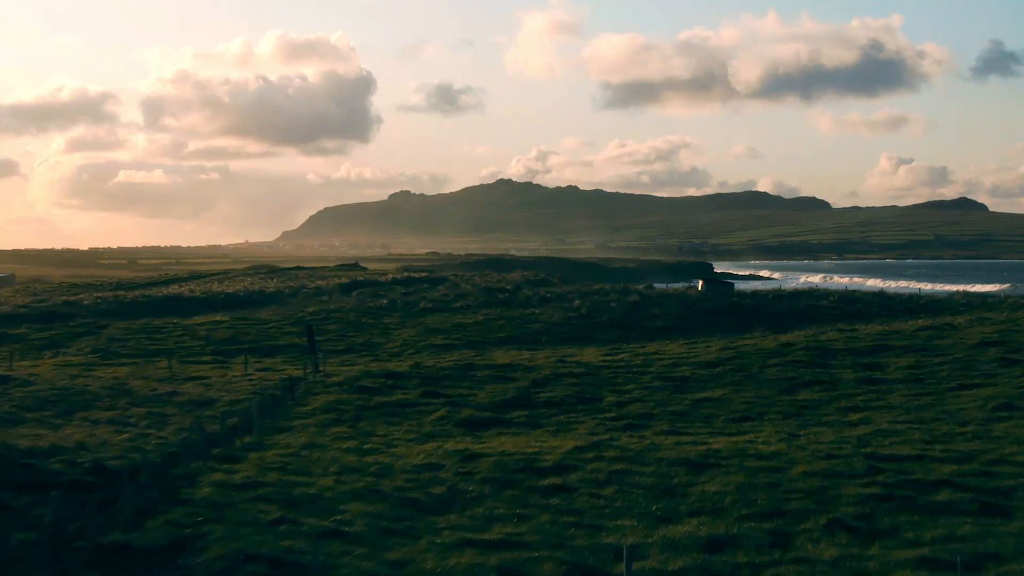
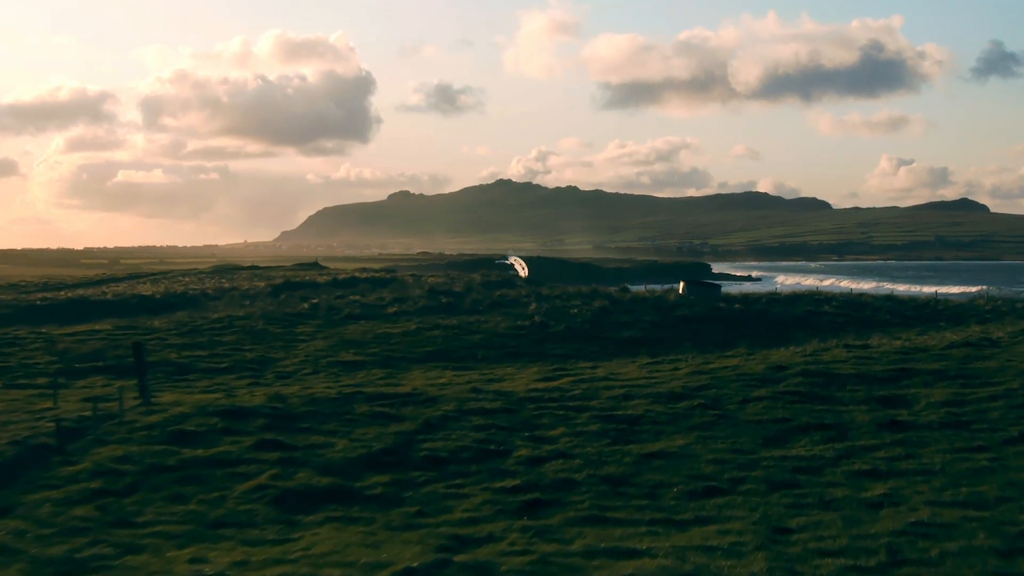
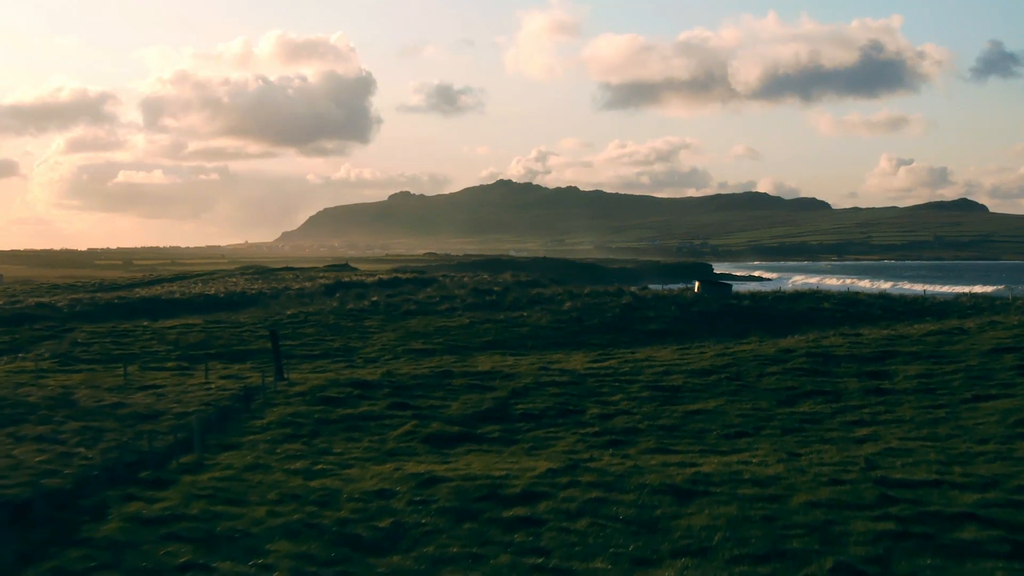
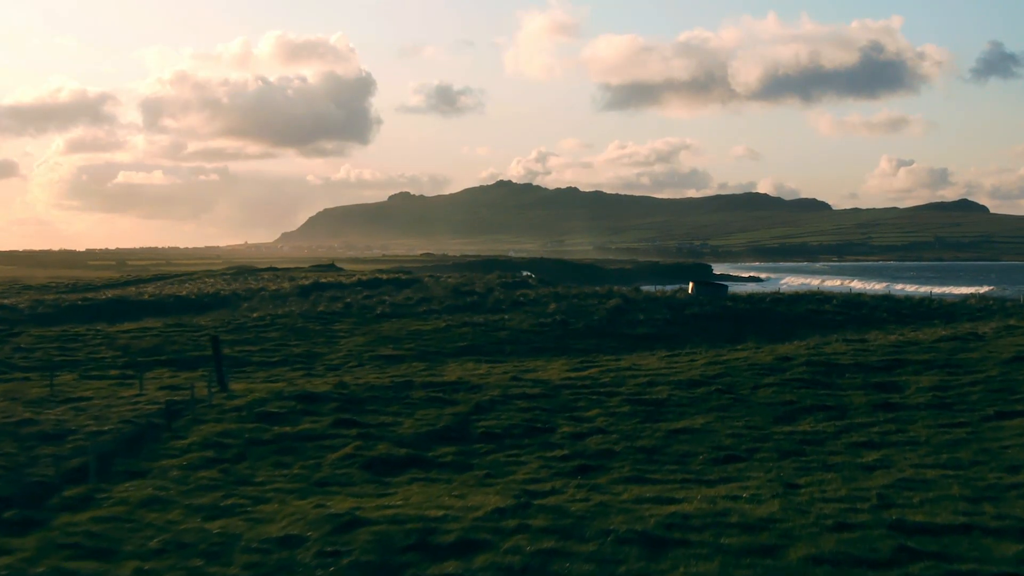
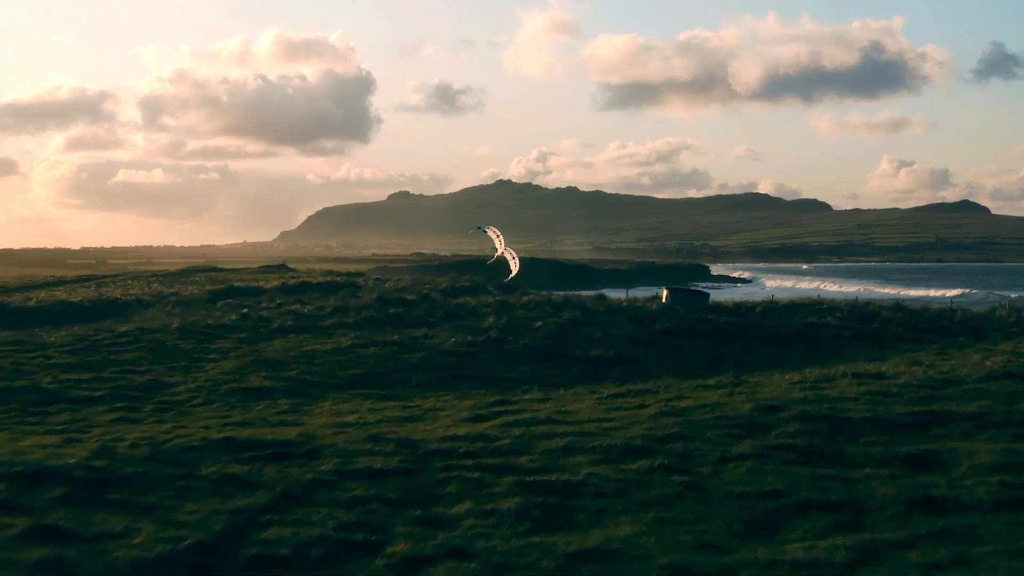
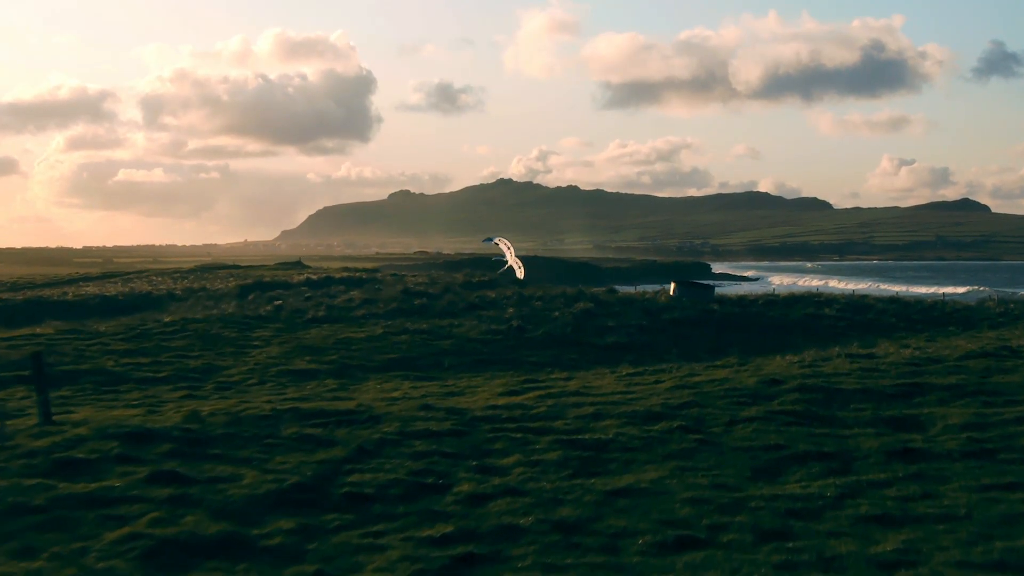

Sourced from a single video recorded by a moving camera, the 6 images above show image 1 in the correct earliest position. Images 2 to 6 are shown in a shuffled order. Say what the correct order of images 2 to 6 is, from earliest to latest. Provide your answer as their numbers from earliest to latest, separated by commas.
3, 4, 2, 6, 5
